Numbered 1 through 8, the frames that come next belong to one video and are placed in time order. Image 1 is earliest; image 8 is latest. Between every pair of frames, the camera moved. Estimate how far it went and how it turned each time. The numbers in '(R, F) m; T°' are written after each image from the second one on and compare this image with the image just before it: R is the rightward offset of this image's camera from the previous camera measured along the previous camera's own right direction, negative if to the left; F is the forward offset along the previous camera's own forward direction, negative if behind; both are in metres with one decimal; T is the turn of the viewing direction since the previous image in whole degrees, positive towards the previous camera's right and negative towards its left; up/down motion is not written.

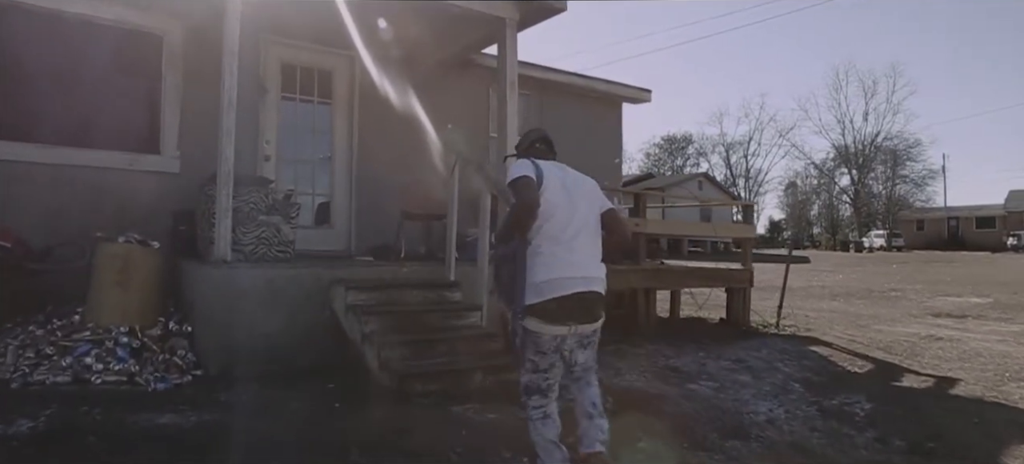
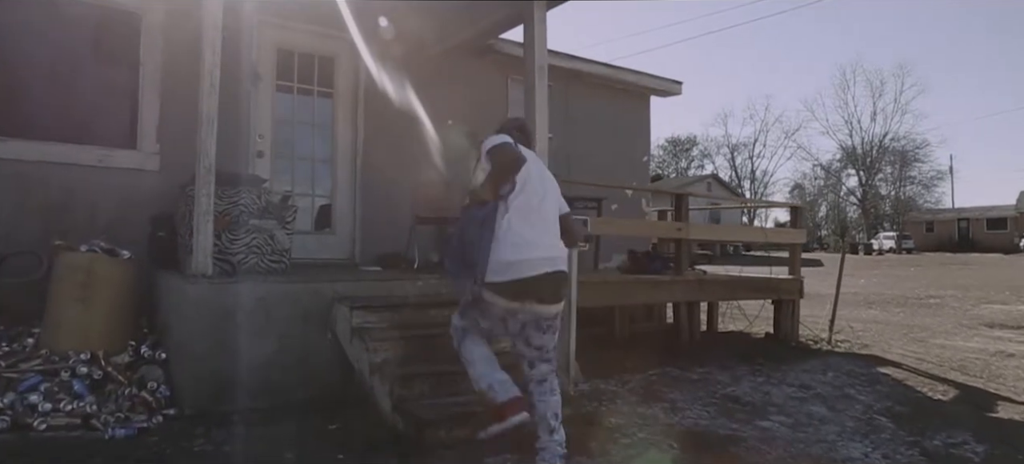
(-0.2, +0.8) m; 0°
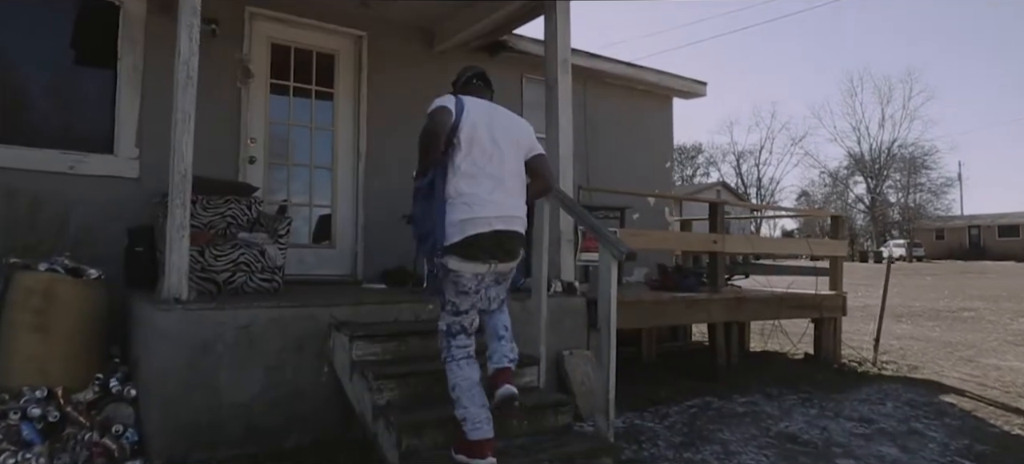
(-0.1, +0.6) m; 0°
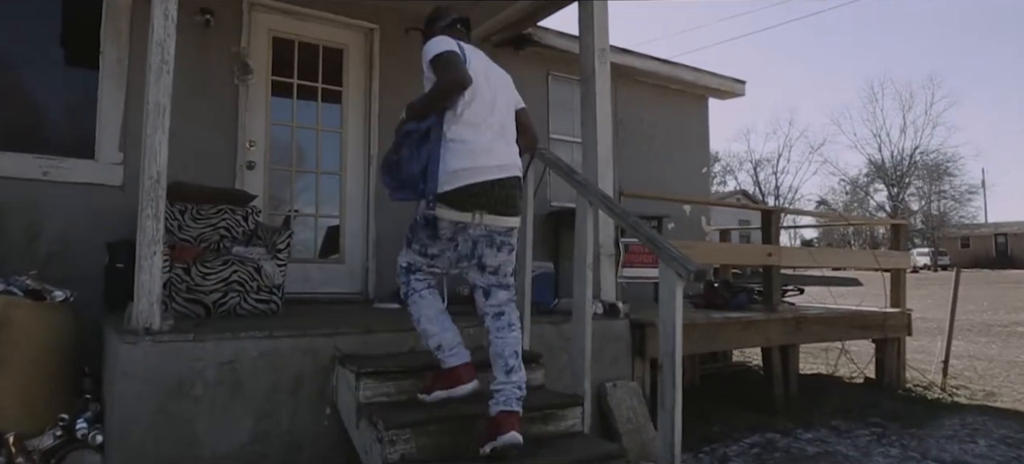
(-0.1, +0.6) m; -1°
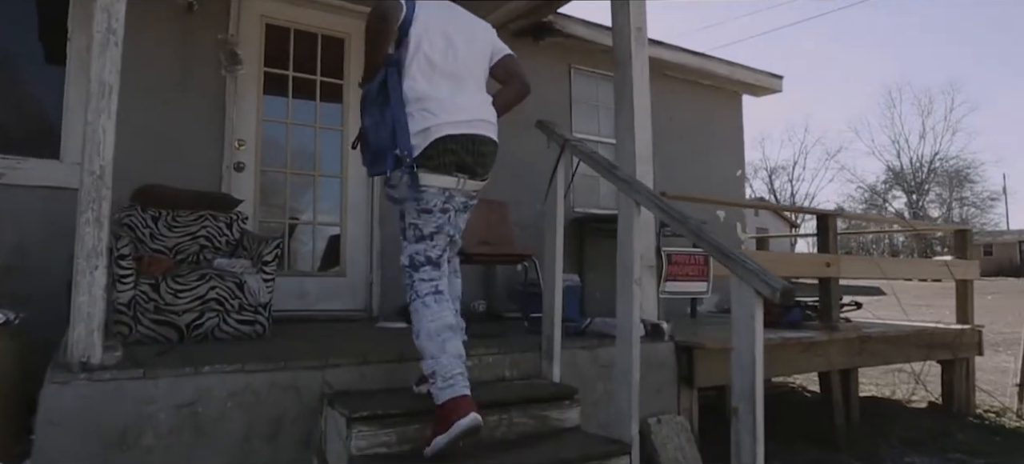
(-0.1, +0.5) m; -1°
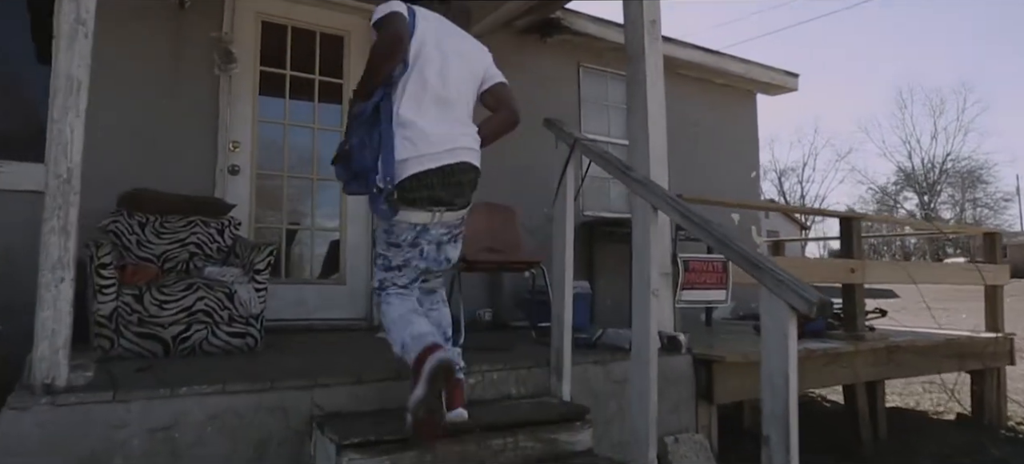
(0.0, +0.2) m; -1°
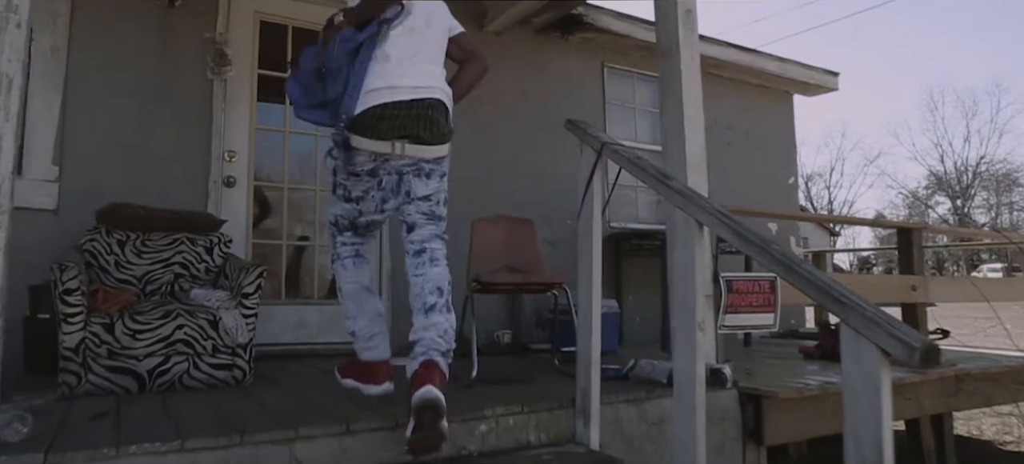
(0.0, +0.4) m; -2°
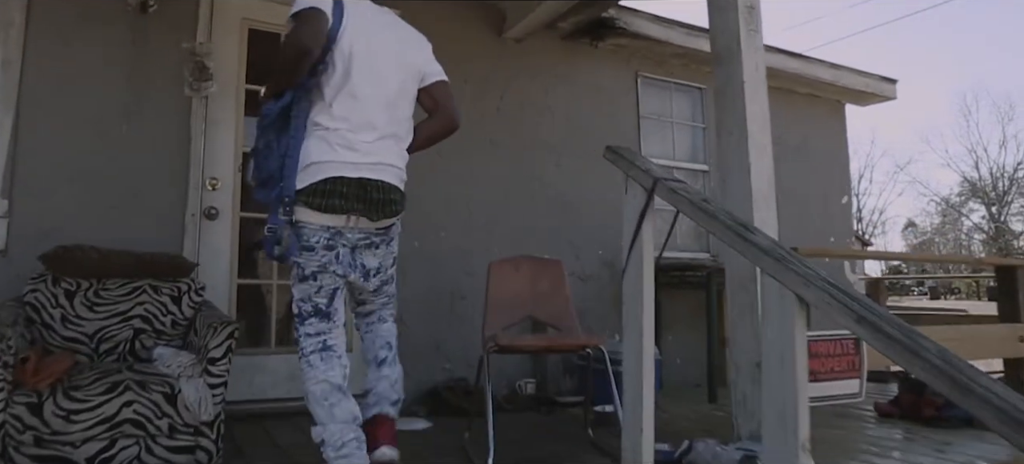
(0.0, +0.5) m; -2°
